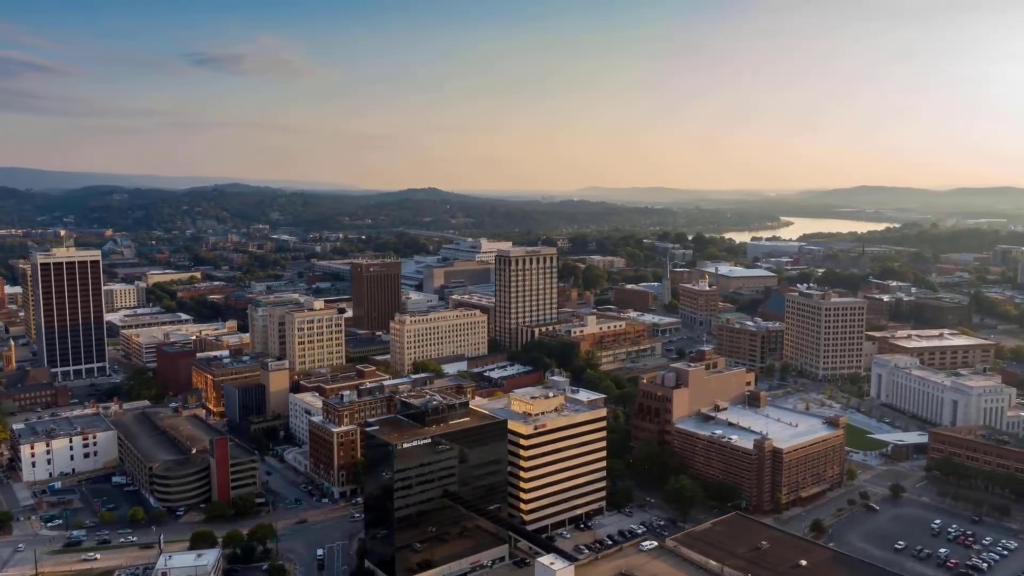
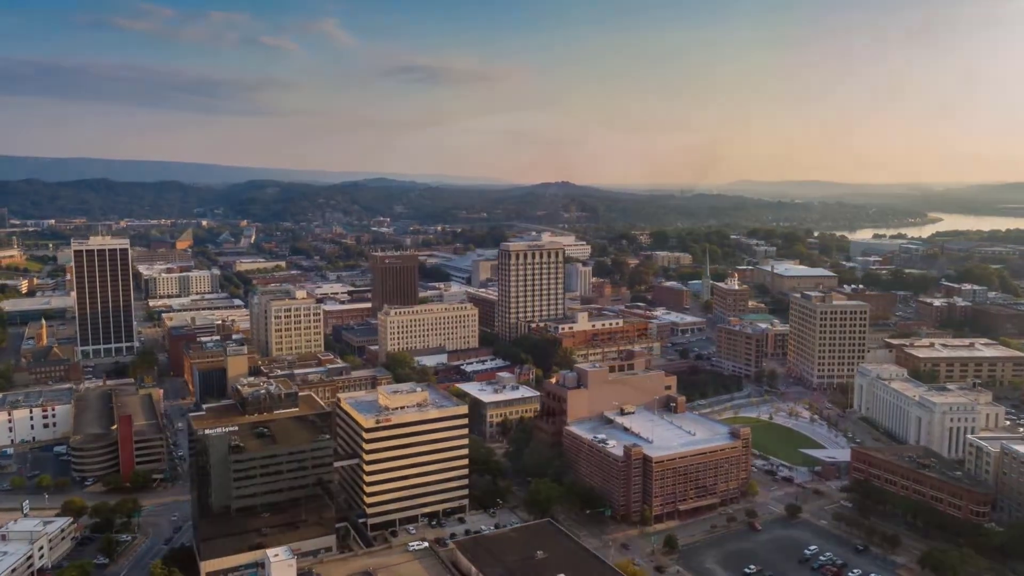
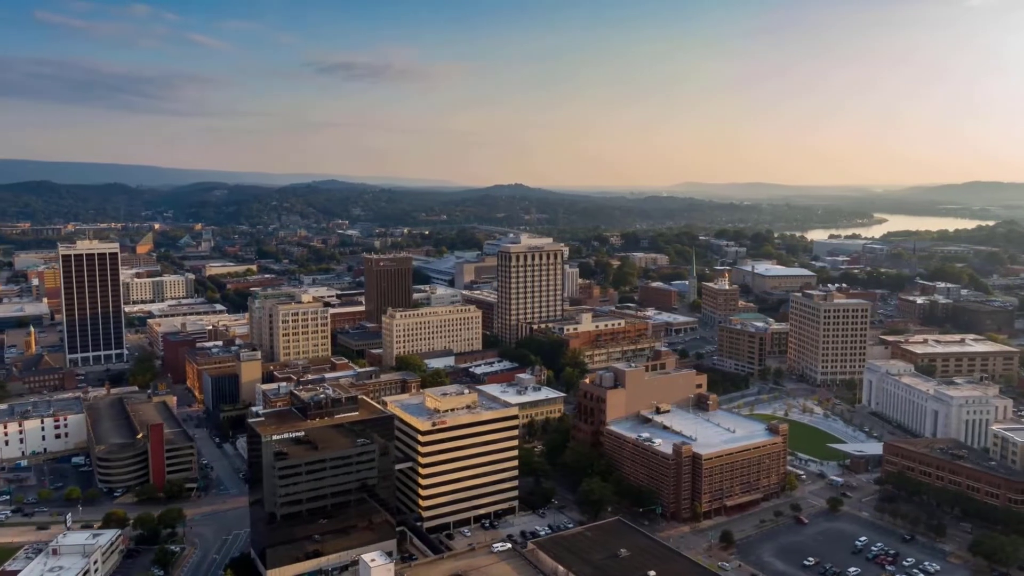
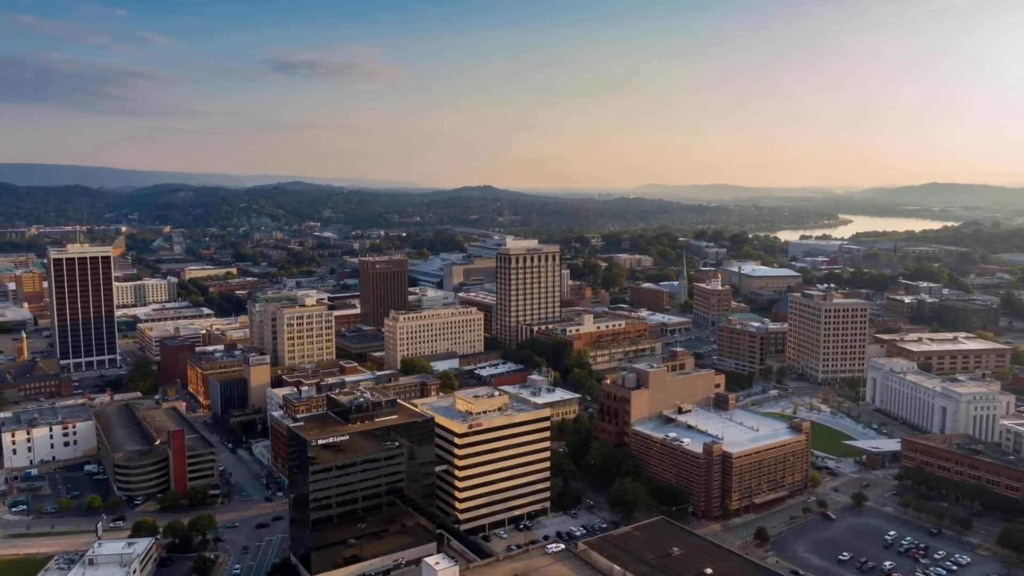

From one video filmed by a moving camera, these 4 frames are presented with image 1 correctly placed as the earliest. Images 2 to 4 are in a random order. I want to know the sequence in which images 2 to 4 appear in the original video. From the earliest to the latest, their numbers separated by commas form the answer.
4, 3, 2
